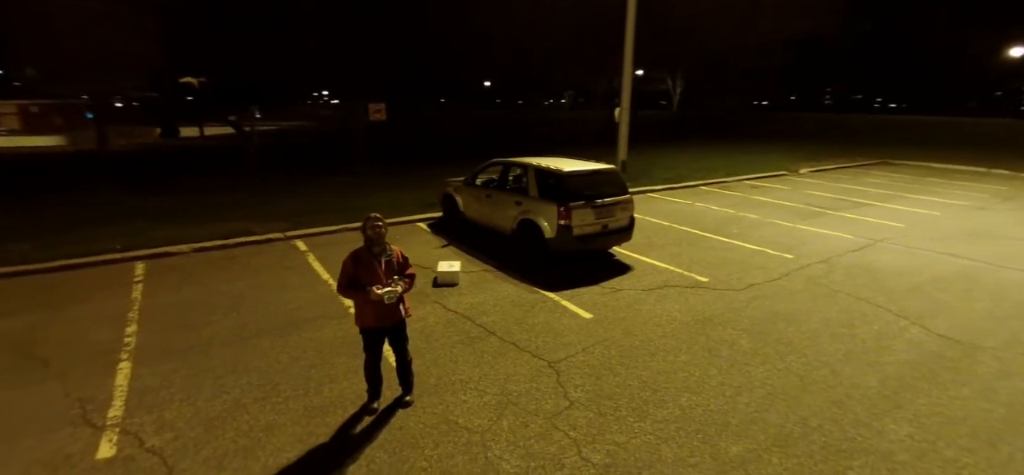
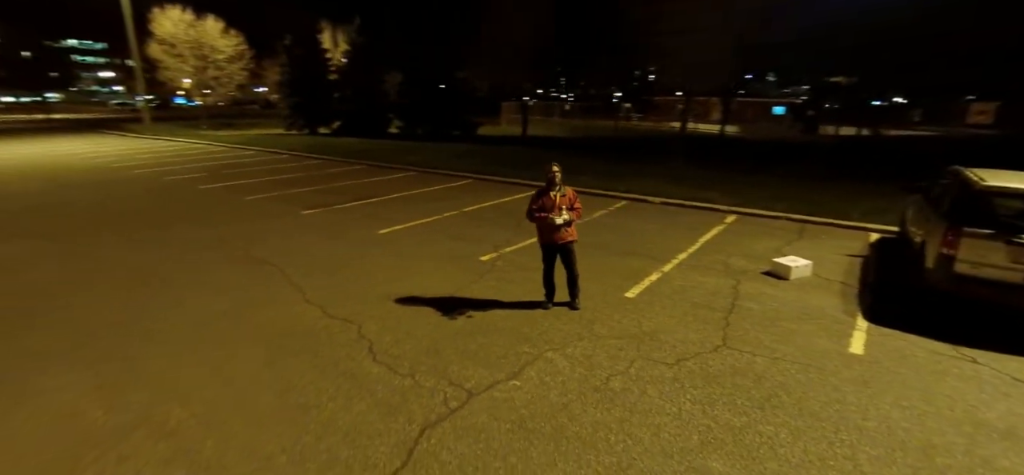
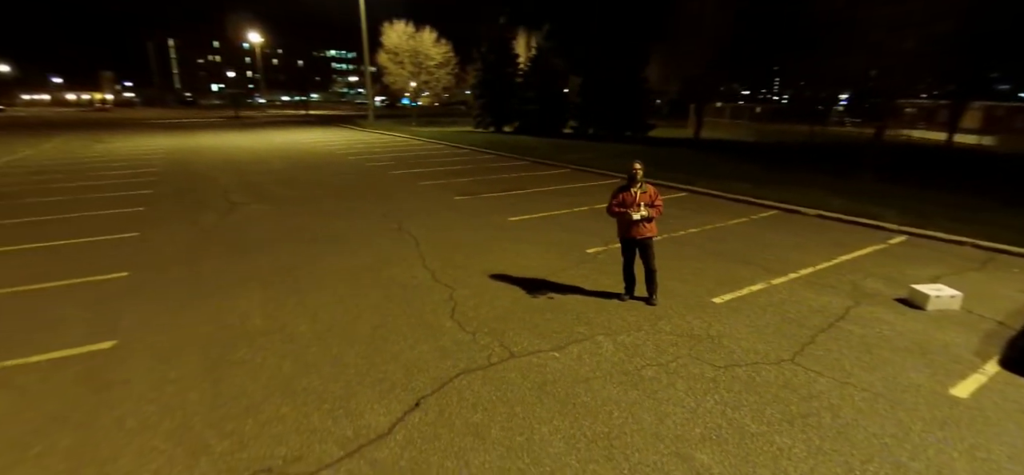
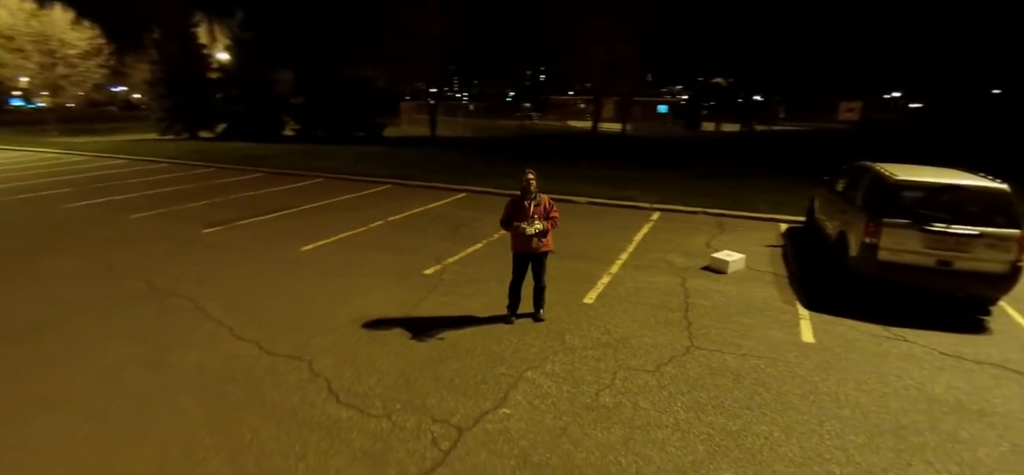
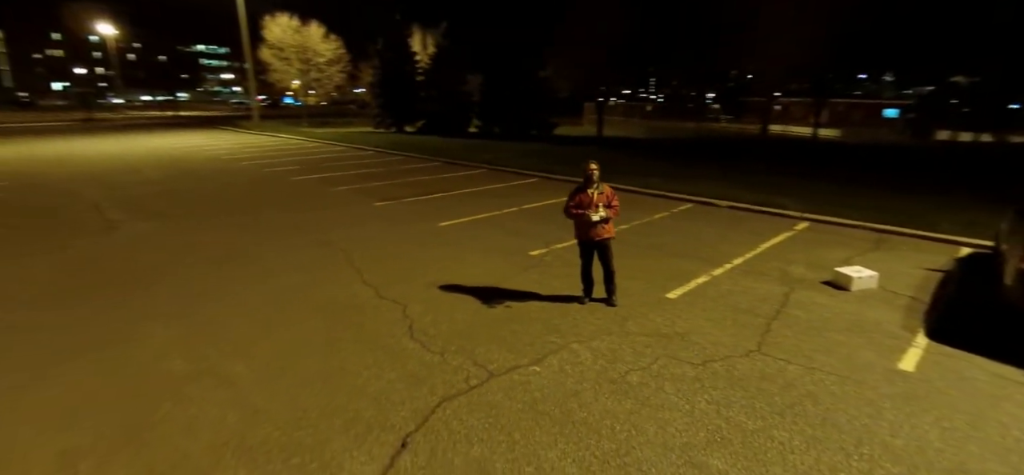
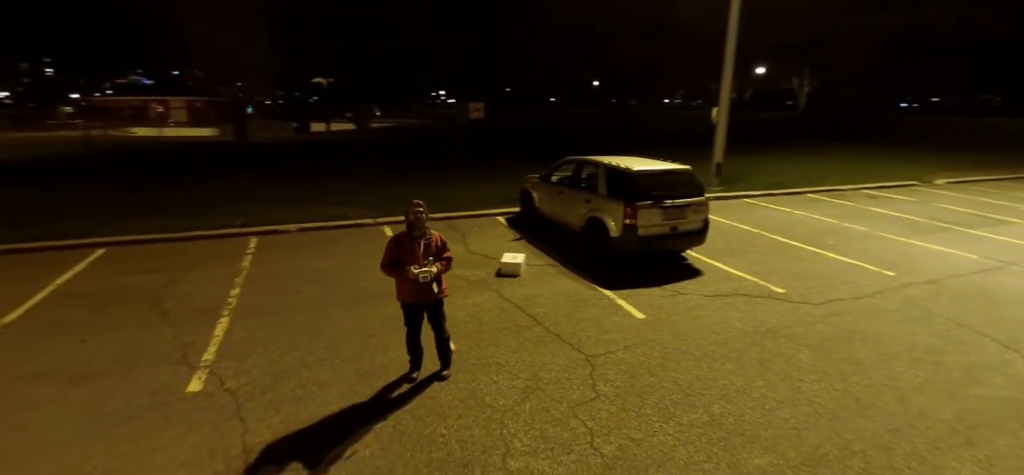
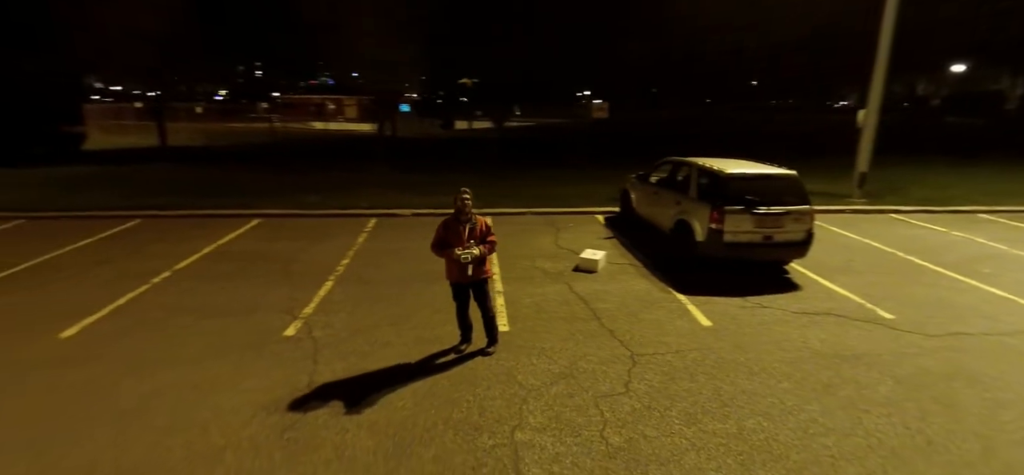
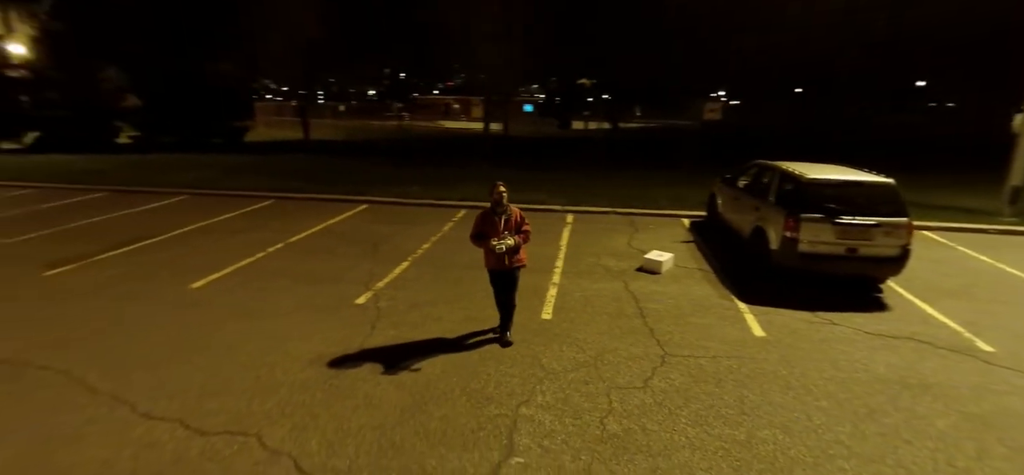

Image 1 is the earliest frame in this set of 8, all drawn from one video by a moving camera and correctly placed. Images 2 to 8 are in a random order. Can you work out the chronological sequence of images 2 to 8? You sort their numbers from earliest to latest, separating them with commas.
6, 7, 8, 4, 2, 5, 3
